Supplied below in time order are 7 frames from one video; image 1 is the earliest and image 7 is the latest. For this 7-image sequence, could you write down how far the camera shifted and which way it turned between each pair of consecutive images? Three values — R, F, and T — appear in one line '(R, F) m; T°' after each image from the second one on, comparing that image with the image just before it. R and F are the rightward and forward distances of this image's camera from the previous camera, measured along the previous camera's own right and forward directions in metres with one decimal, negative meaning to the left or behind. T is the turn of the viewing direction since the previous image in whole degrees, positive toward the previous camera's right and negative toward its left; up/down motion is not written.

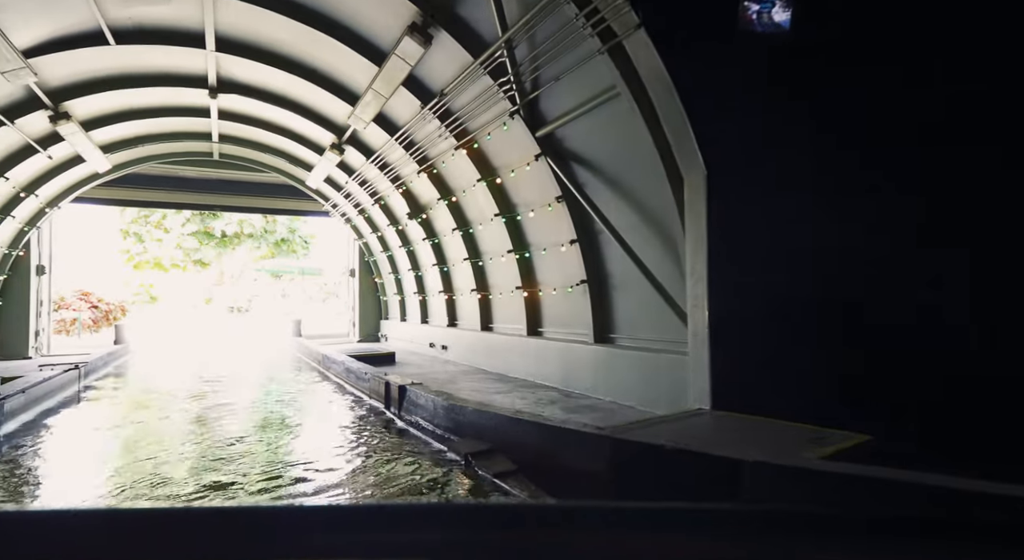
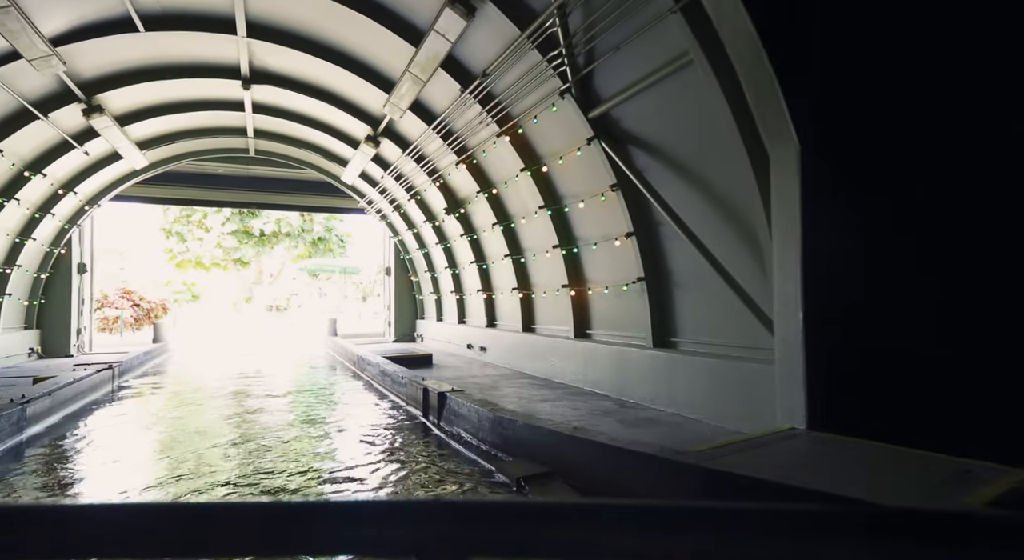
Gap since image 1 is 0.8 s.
(-0.2, +0.6) m; -4°
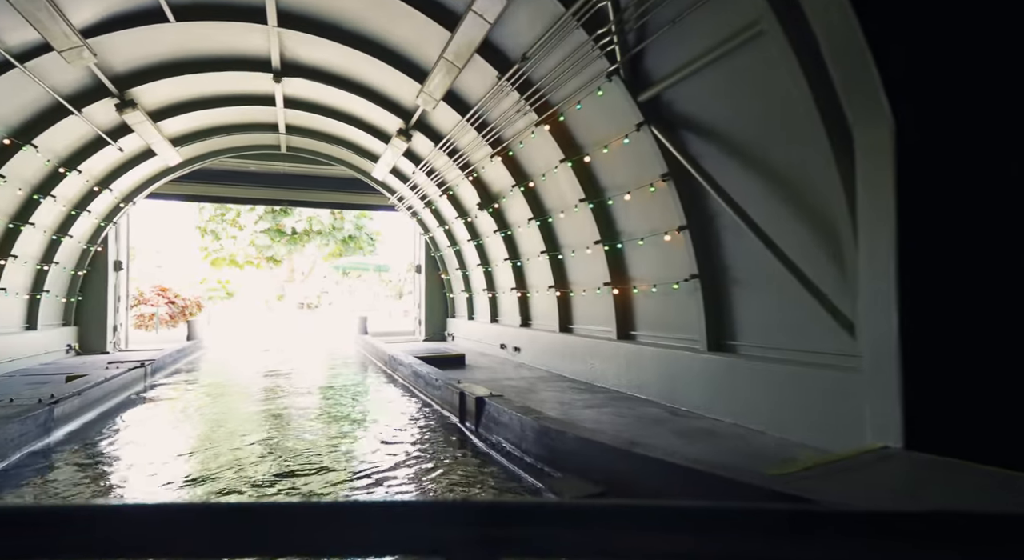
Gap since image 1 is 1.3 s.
(-0.2, +0.4) m; -3°
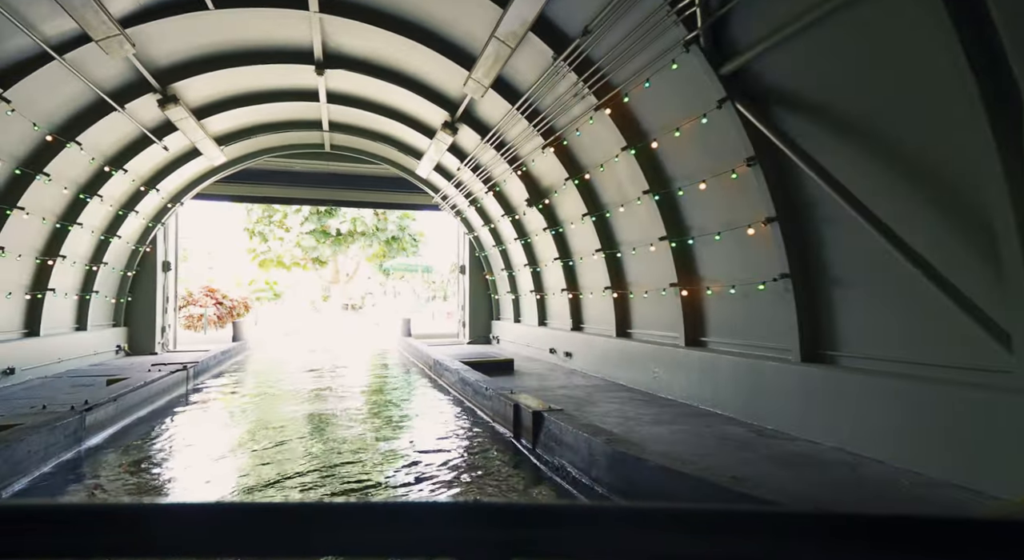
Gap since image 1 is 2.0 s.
(-0.2, +0.6) m; -4°
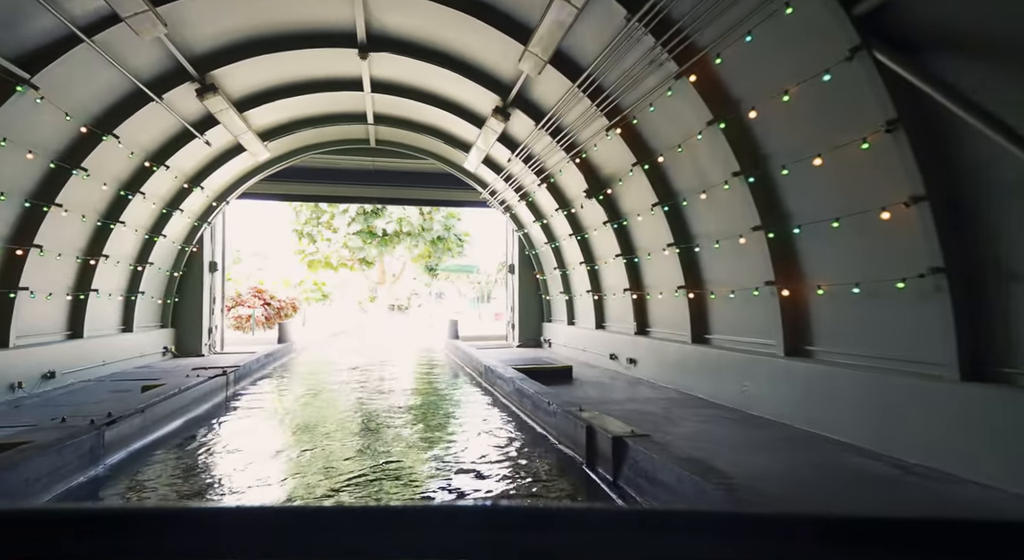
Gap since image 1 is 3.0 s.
(-0.2, +0.8) m; -5°
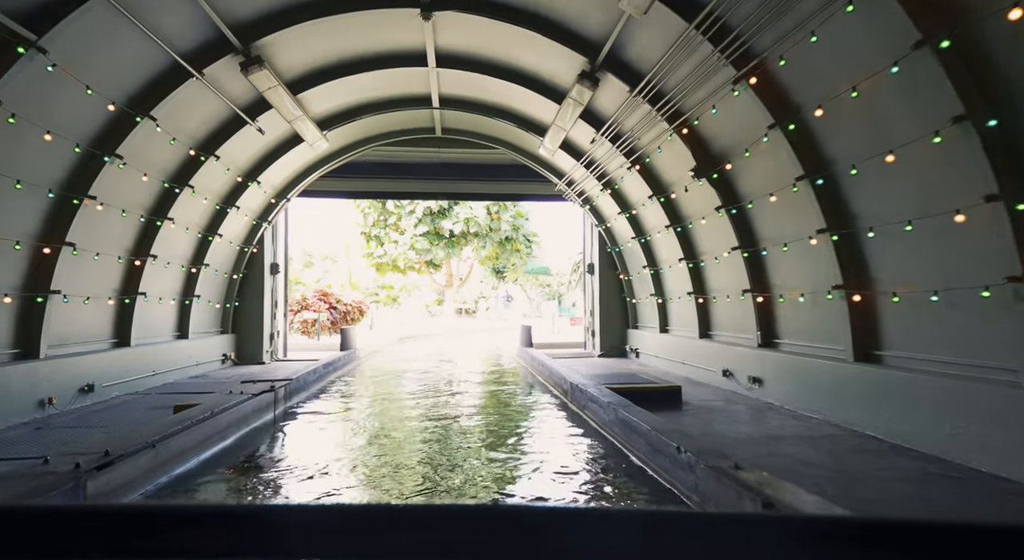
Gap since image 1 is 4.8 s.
(-0.4, +1.5) m; -7°
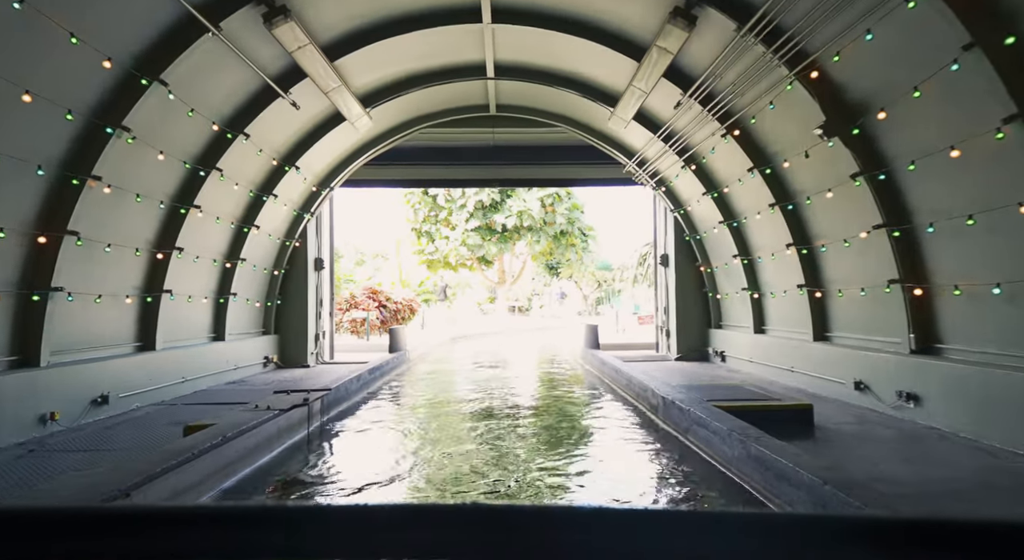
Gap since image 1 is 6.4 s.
(-0.3, +1.3) m; -5°
